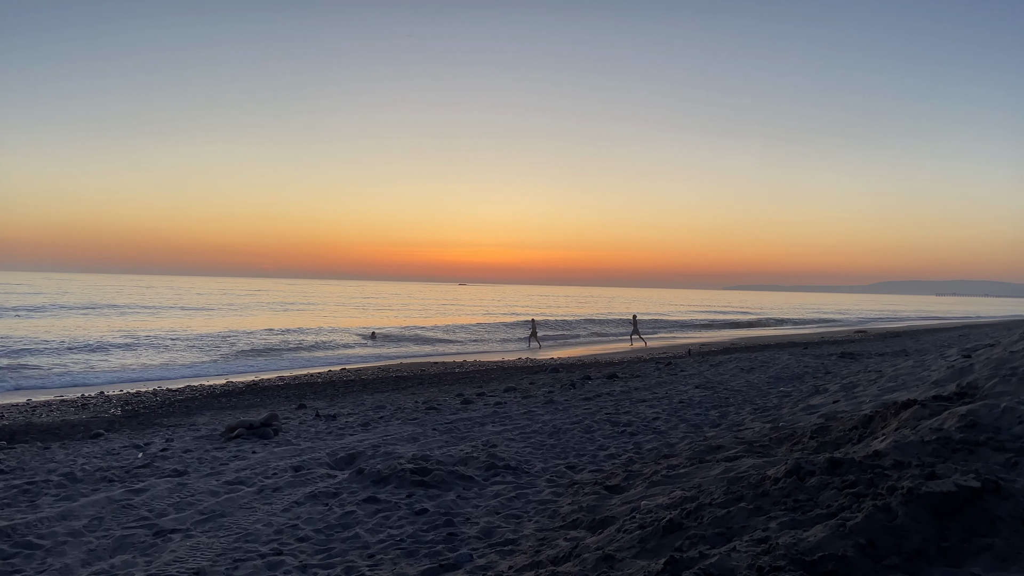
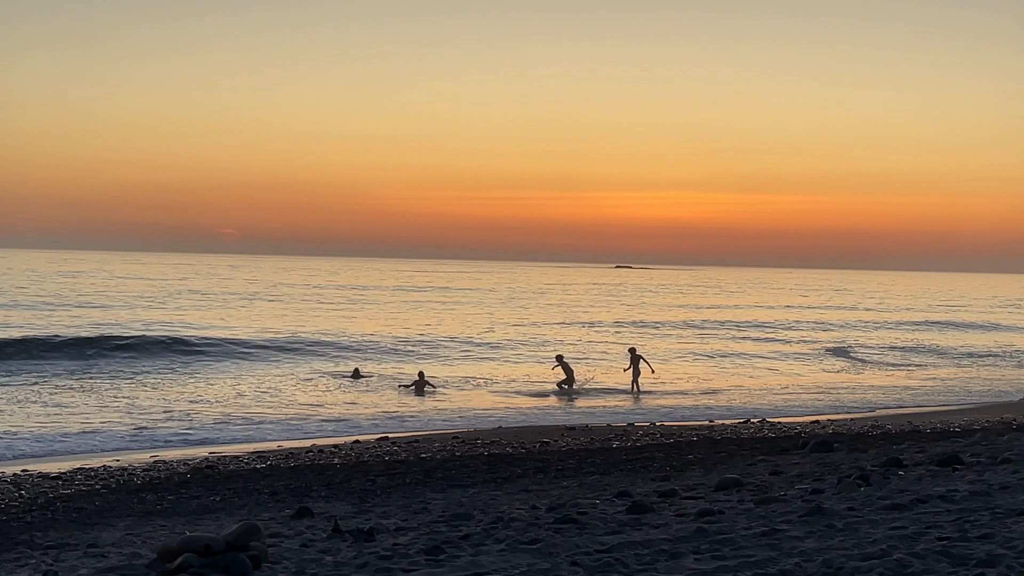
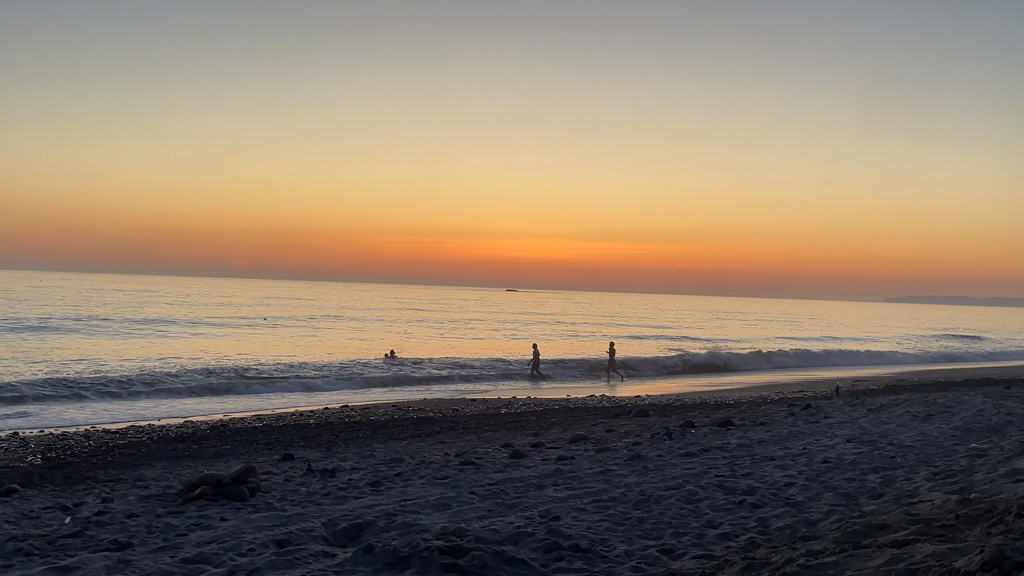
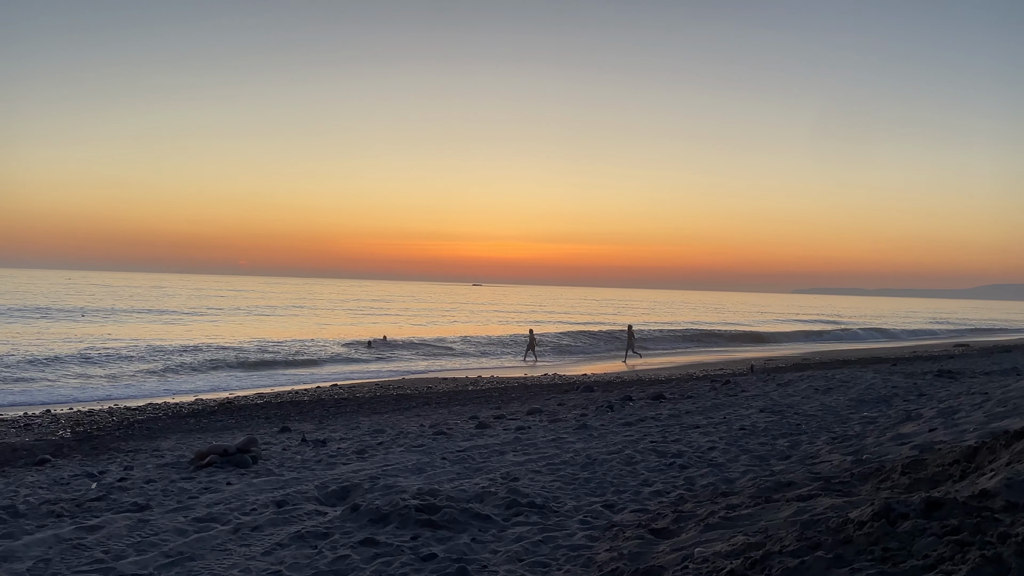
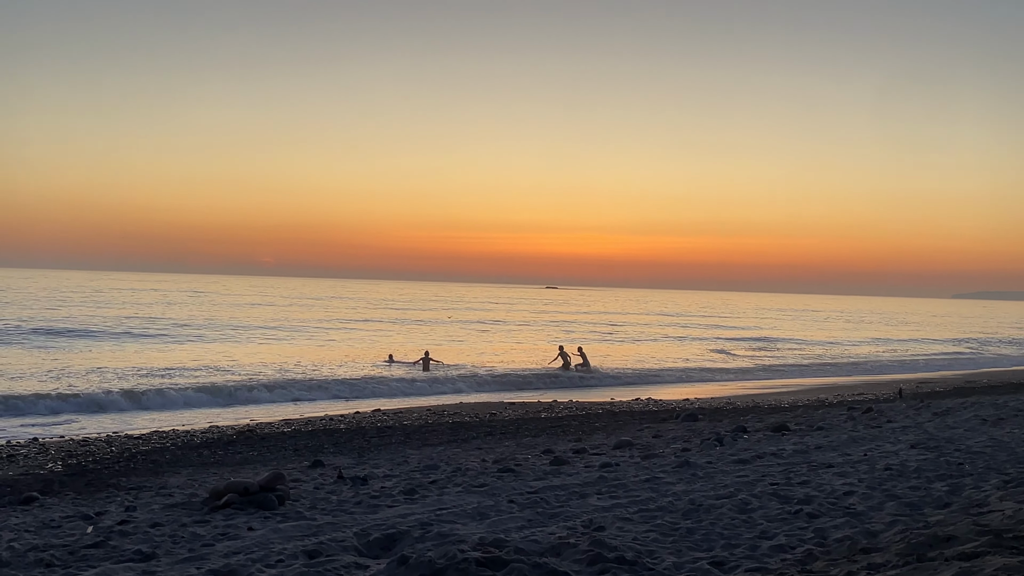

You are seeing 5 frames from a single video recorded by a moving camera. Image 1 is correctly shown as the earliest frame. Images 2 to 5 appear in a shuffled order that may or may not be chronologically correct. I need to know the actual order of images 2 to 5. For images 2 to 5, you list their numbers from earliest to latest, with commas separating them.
4, 3, 5, 2
